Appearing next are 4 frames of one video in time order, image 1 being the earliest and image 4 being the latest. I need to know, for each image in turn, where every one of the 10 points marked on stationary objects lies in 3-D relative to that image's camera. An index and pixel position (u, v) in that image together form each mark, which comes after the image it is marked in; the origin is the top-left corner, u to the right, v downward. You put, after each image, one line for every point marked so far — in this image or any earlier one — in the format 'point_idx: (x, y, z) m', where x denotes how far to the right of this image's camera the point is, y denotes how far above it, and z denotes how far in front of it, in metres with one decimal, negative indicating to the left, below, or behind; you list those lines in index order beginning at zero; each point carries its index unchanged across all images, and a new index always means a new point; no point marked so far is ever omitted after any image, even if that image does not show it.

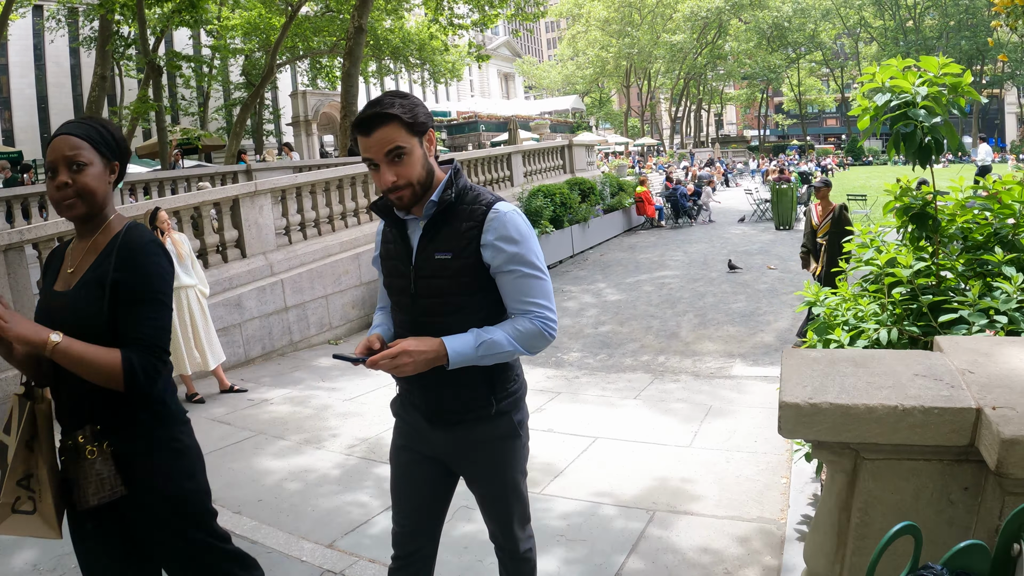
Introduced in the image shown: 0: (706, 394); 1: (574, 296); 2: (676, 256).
0: (+1.9, -1.0, +7.7) m
1: (+1.0, -0.2, +14.0) m
2: (+3.4, +0.8, +17.0) m
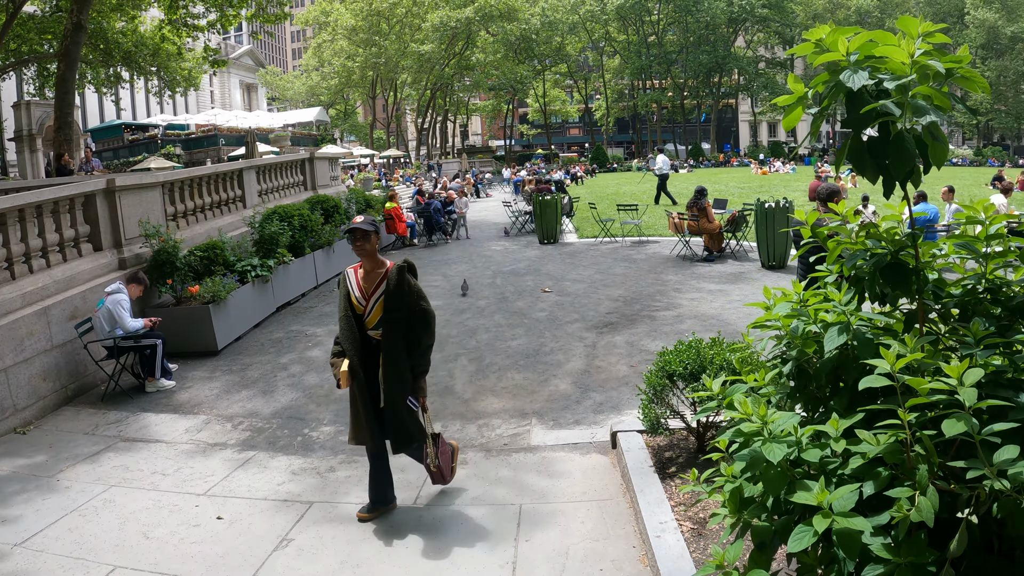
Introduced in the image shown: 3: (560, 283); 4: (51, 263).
0: (0.0, -1.5, +5.8) m
1: (-2.9, -0.8, +11.6) m
2: (-1.5, +0.2, +15.1) m
3: (+0.7, +0.1, +12.6) m
4: (-6.6, +0.3, +10.6) m
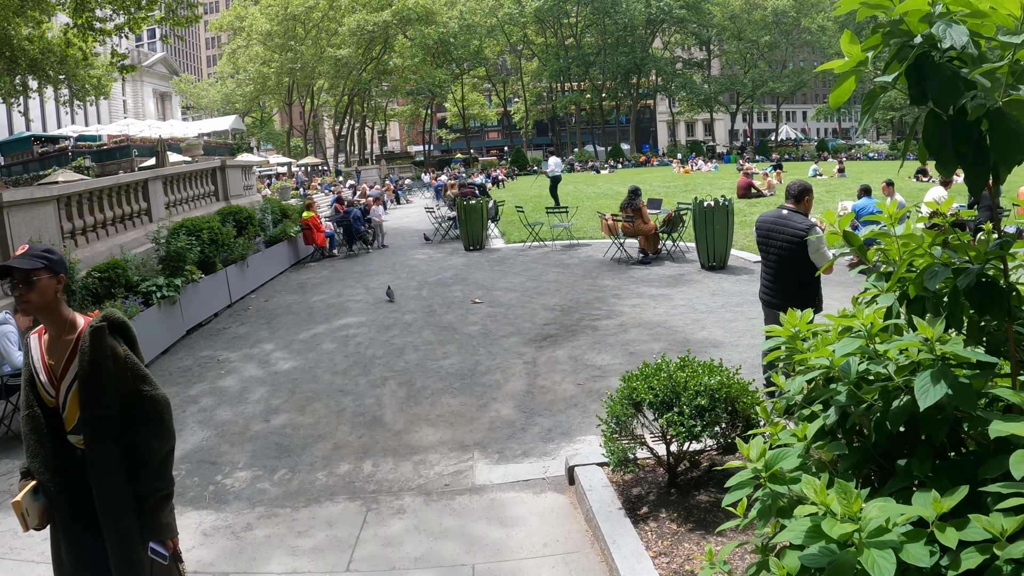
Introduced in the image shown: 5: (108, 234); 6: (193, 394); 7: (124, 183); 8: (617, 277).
0: (-0.4, -1.6, +5.1) m
1: (-3.8, -1.1, +10.5) m
2: (-2.9, -0.1, +14.2) m
3: (-0.3, -0.1, +11.9) m
4: (-7.4, -0.1, +9.2) m
5: (-7.7, +1.0, +14.3) m
6: (-4.1, -1.4, +9.8) m
7: (-7.7, +2.0, +14.9) m
8: (+1.7, +0.2, +12.3) m
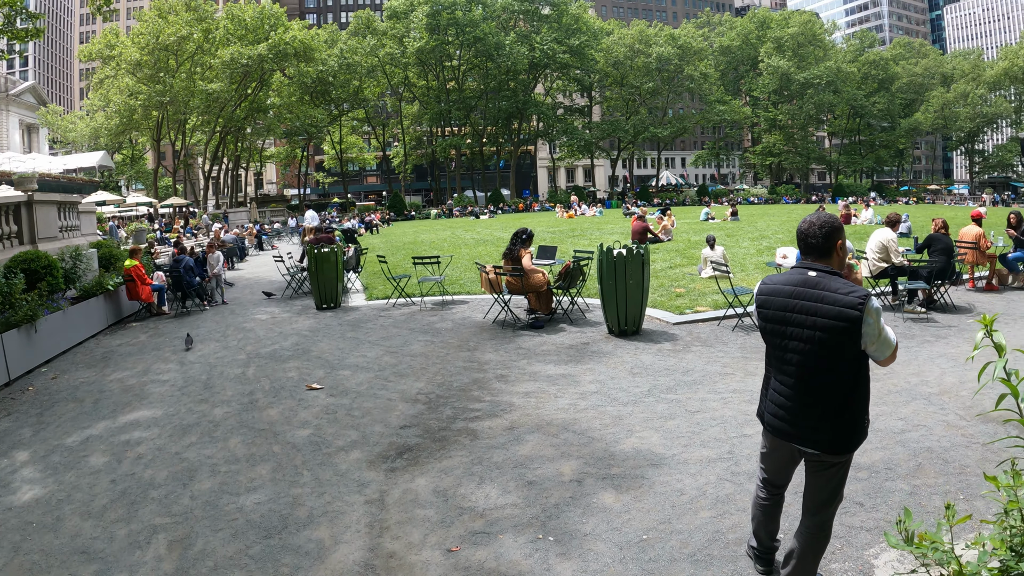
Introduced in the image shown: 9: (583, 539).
0: (-1.0, -2.1, +2.0) m
1: (-5.2, -2.0, +6.9) m
2: (-4.8, -1.1, +10.7) m
3: (-2.0, -1.0, +8.8) m
4: (-8.7, -0.9, +5.1) m
5: (-9.7, -0.1, +10.2) m
6: (-5.4, -2.2, +6.1) m
7: (-9.7, +0.9, +10.9) m
8: (-0.1, -0.7, +9.5) m
9: (+0.4, -1.5, +4.5) m
